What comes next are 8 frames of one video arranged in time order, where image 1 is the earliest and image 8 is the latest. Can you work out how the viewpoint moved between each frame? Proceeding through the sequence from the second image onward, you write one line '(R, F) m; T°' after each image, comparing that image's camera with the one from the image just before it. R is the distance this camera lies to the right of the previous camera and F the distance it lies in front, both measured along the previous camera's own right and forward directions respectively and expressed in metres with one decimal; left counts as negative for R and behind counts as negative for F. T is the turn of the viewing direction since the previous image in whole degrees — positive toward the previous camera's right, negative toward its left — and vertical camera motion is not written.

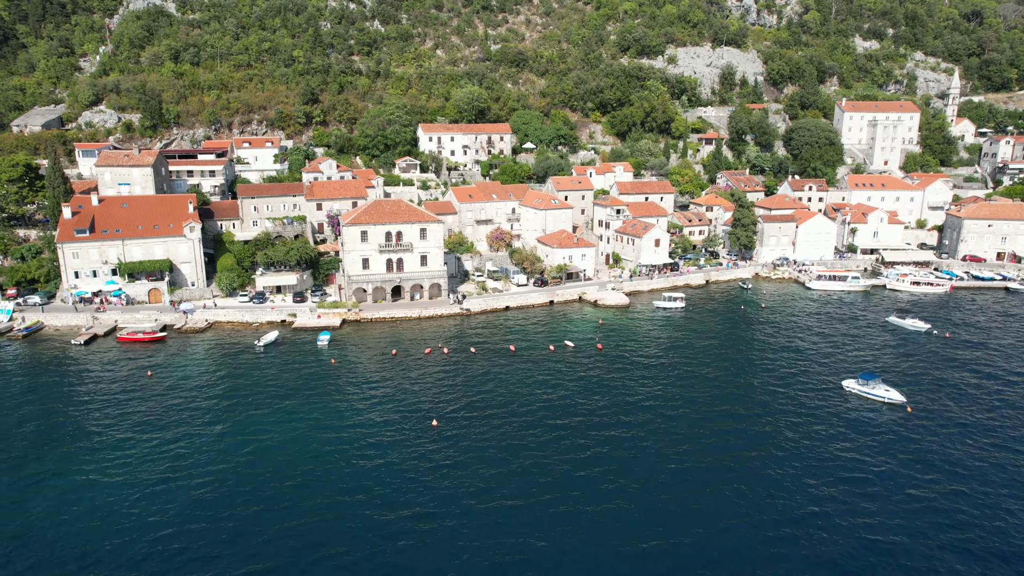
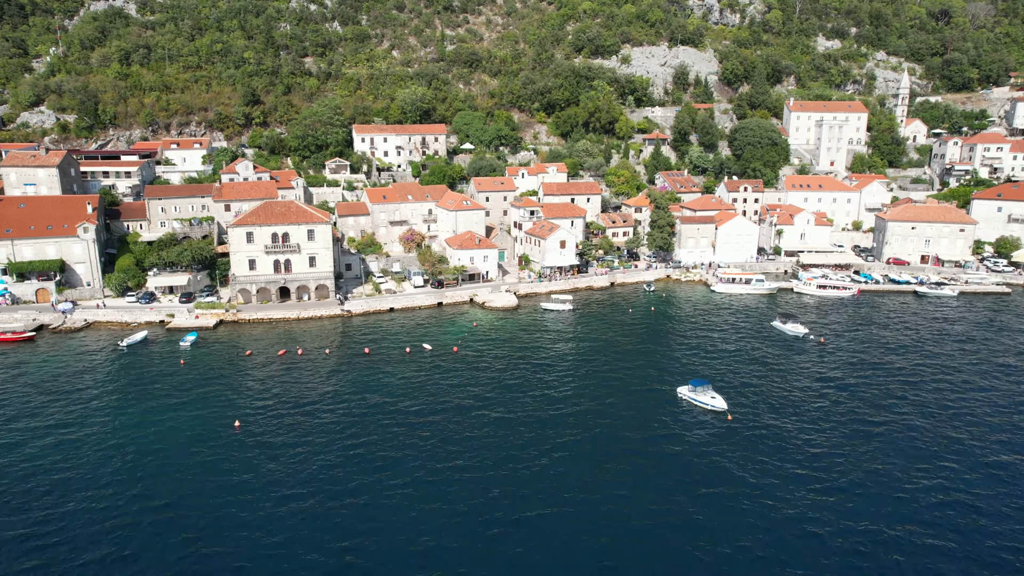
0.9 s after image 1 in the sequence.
(+8.5, +0.3) m; -1°
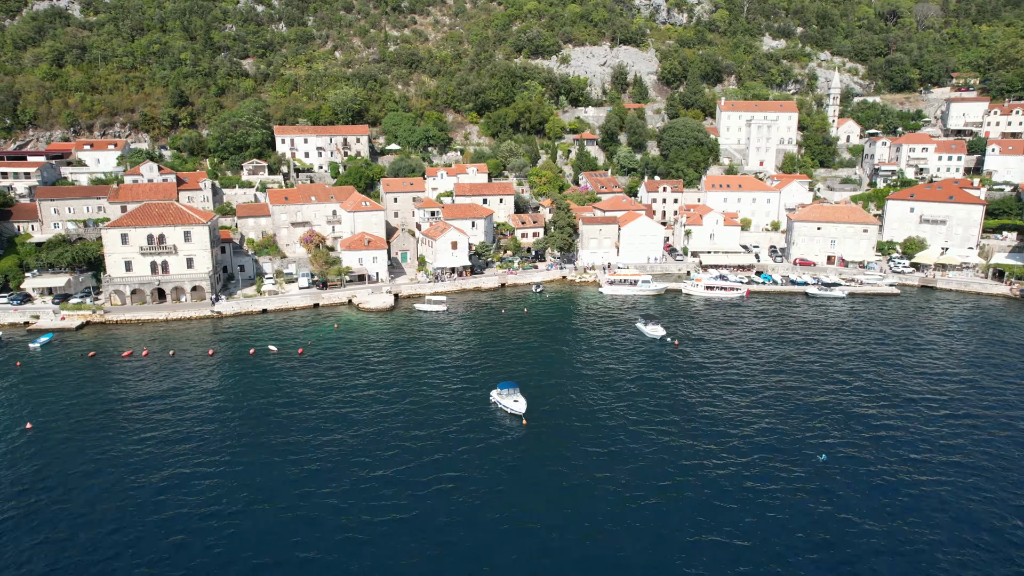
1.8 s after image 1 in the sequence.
(+8.4, +0.2) m; 0°
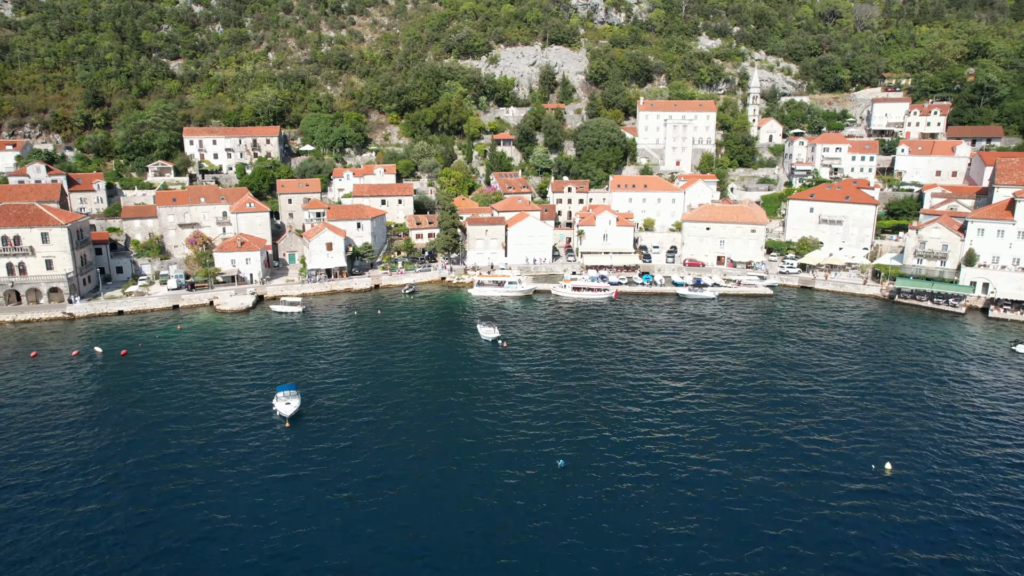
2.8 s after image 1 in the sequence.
(+9.4, +0.3) m; 0°
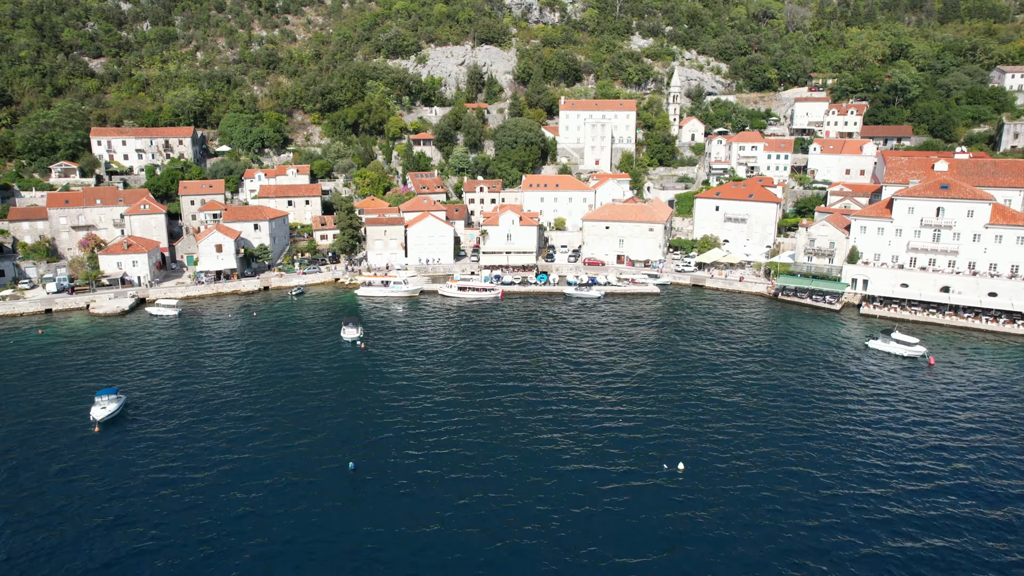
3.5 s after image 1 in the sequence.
(+6.5, +0.1) m; +2°
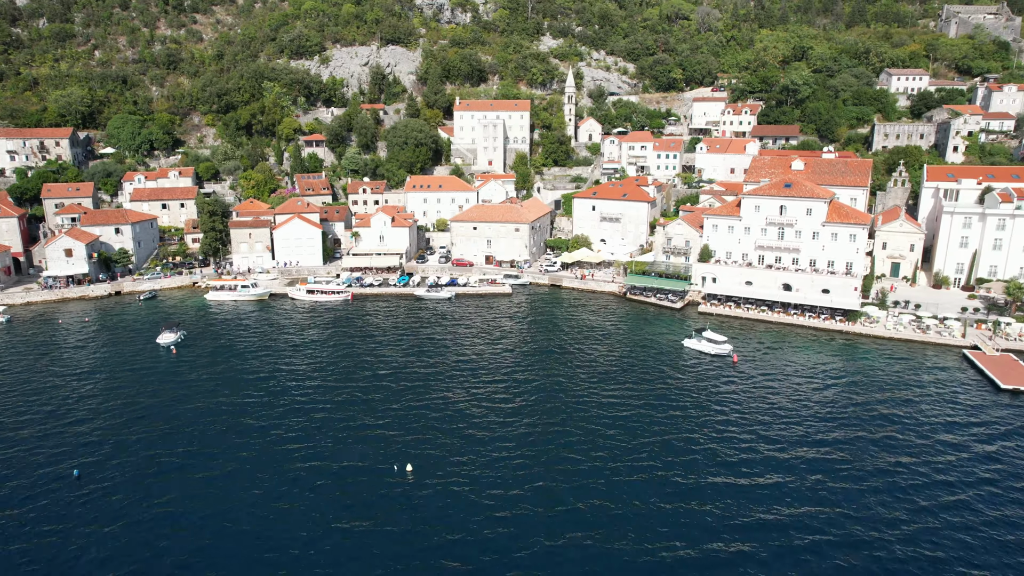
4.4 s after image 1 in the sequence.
(+8.1, 0.0) m; +3°
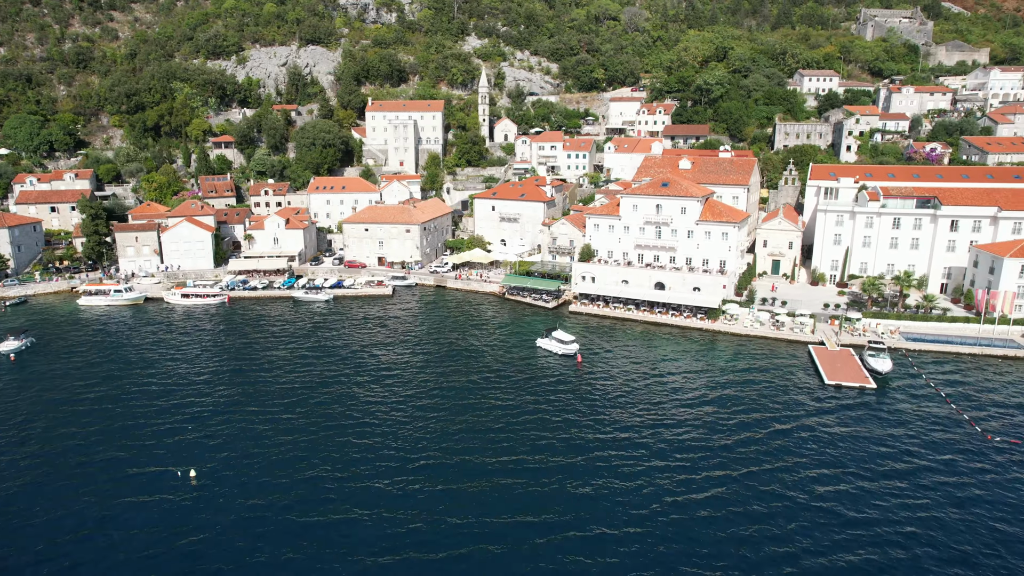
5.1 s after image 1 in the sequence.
(+6.2, +0.1) m; +3°
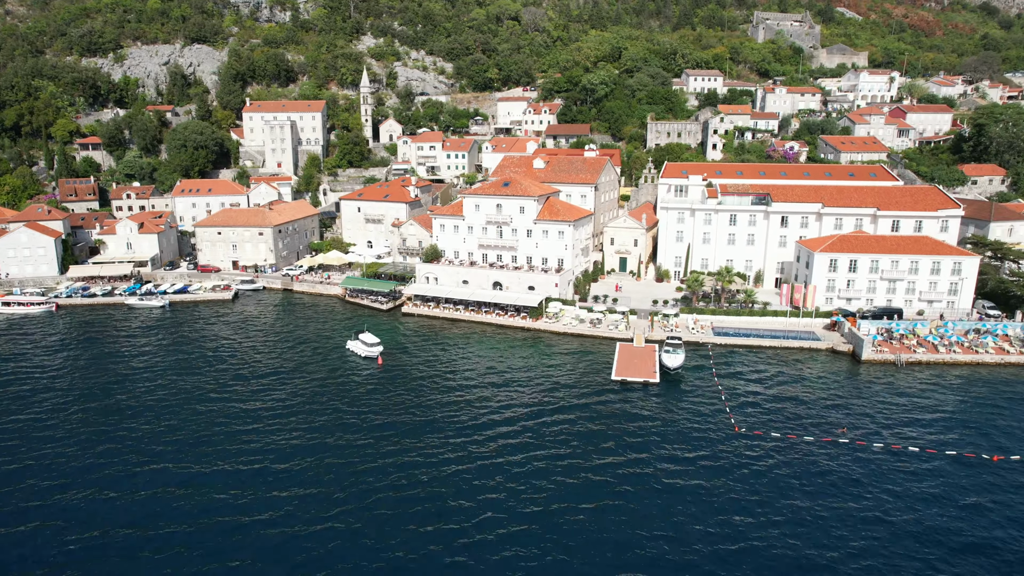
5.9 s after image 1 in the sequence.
(+7.4, +0.1) m; +4°
